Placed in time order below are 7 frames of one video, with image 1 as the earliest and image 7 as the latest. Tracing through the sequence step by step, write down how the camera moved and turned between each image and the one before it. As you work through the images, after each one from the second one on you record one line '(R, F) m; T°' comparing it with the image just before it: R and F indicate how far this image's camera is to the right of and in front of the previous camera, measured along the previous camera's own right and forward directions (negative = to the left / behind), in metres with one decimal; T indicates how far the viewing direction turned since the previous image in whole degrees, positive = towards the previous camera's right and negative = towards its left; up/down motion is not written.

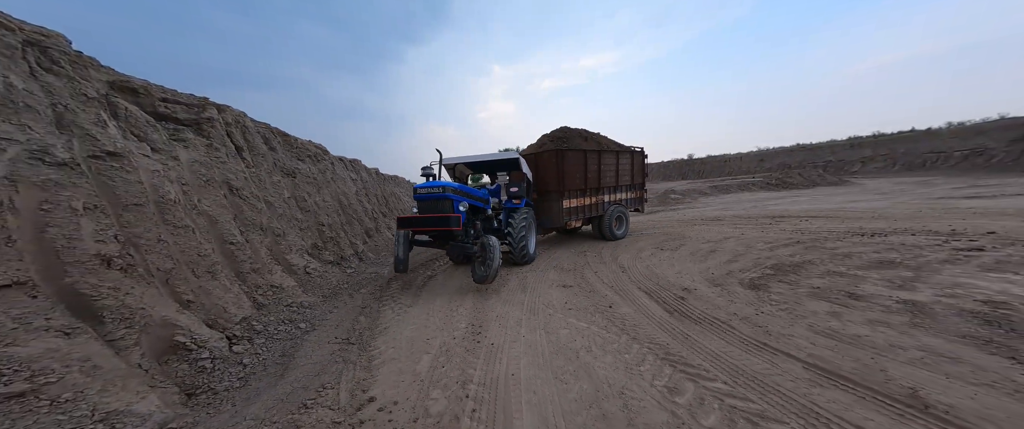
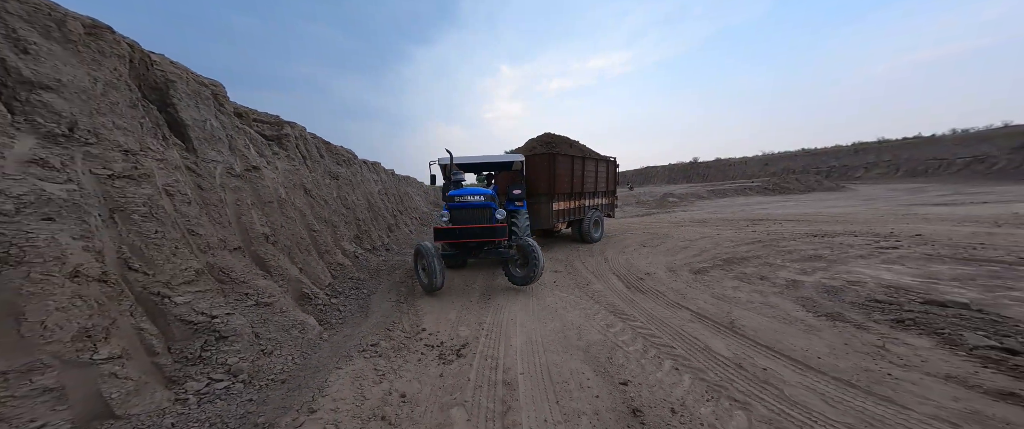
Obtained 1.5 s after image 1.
(+0.1, -1.8) m; -2°
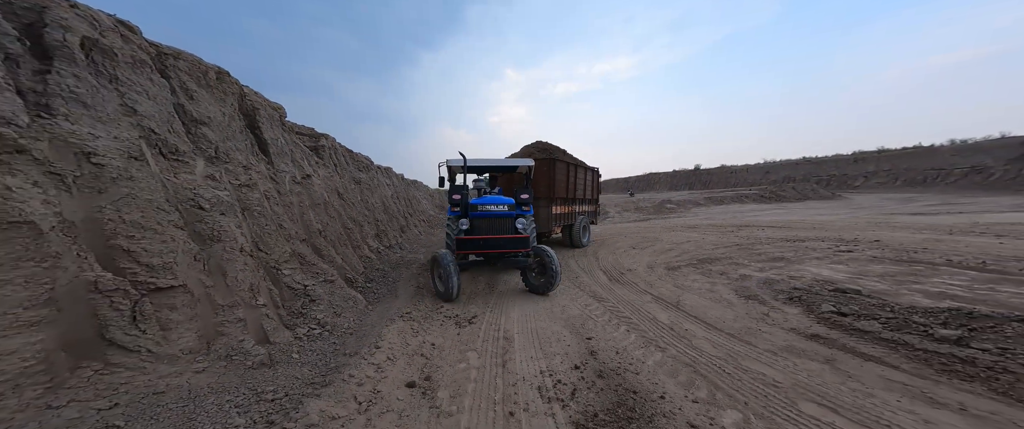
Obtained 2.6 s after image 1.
(+0.1, -1.3) m; -1°
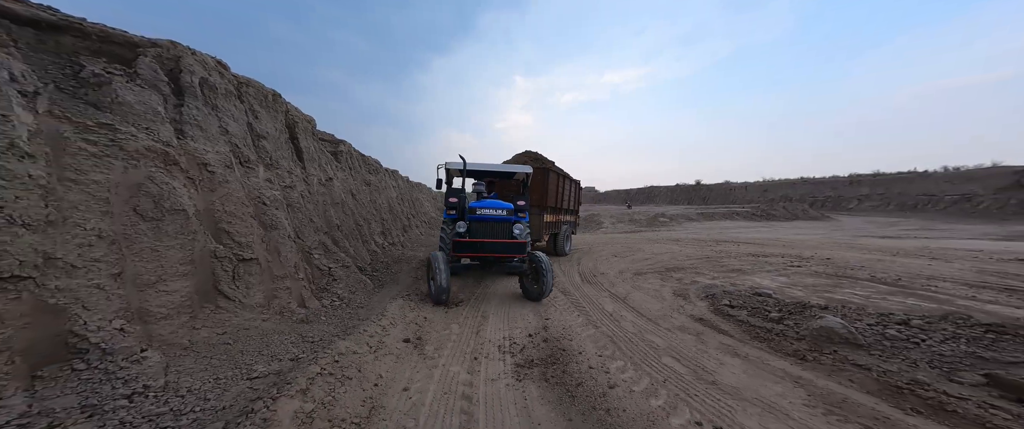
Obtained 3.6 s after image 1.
(+0.4, -1.3) m; -1°
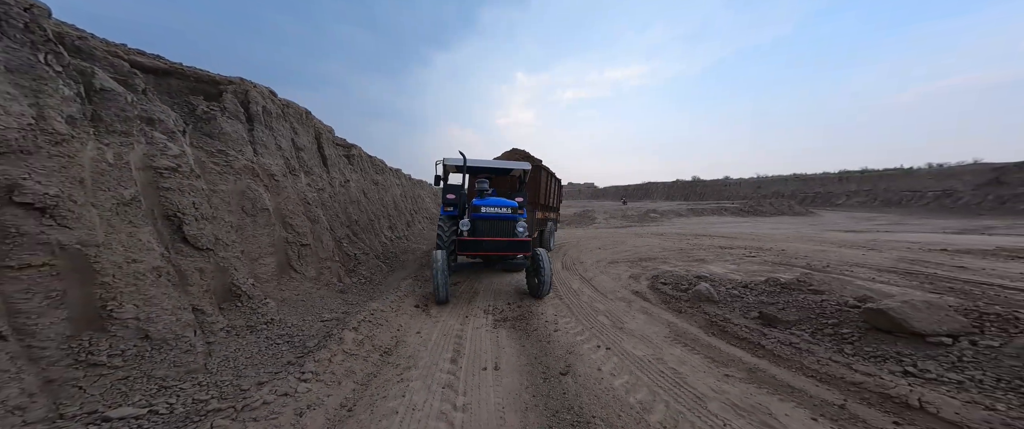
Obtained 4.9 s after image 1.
(+0.4, -1.5) m; 0°
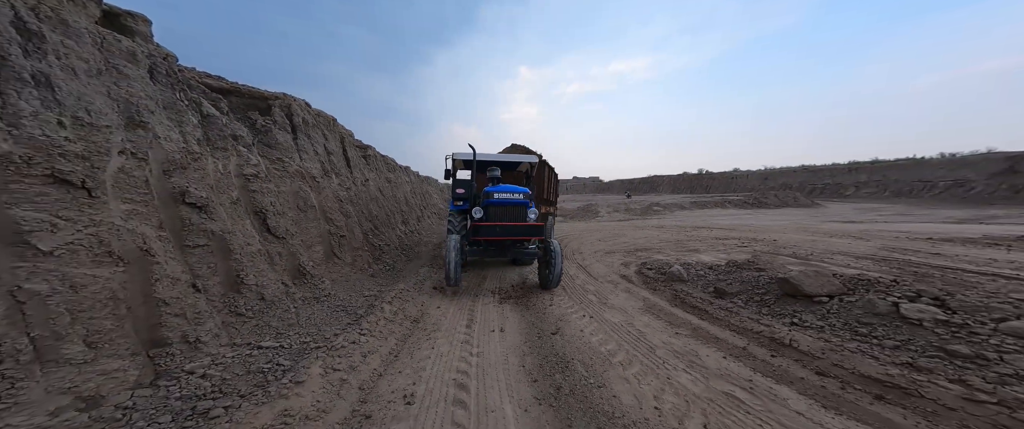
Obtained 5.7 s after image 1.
(+0.1, -0.9) m; -2°
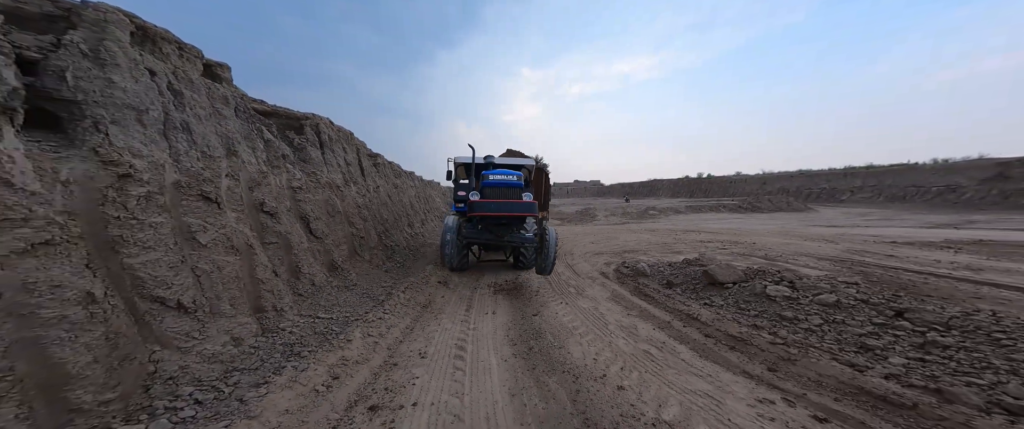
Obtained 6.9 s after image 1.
(+0.2, -1.1) m; -1°
